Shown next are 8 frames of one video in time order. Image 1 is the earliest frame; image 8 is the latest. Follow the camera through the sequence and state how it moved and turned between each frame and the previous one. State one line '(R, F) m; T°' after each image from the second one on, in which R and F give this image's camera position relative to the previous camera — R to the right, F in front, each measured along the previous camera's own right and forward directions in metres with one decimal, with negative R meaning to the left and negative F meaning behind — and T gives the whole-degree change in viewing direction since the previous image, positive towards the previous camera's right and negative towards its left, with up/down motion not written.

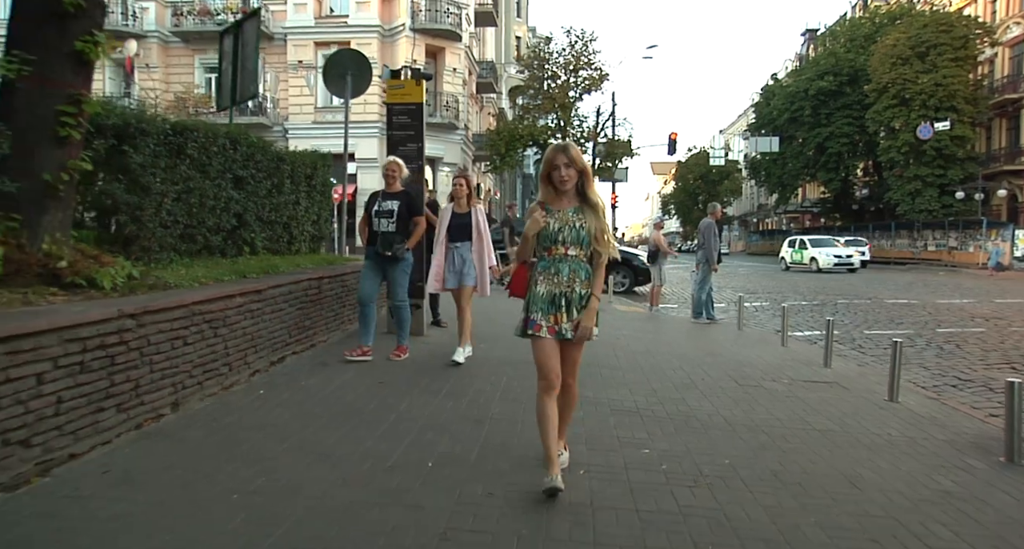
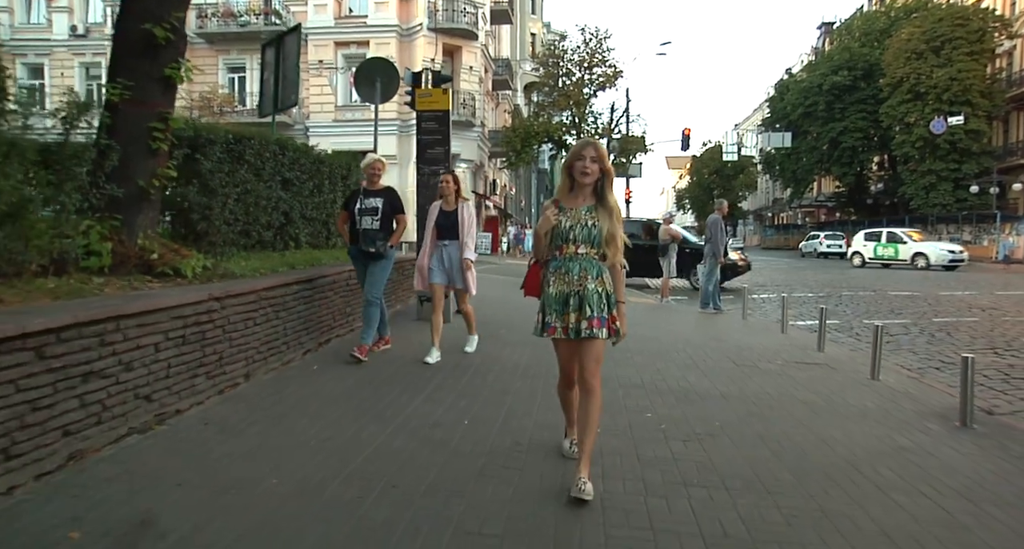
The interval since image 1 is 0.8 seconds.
(-0.1, -0.7) m; -1°
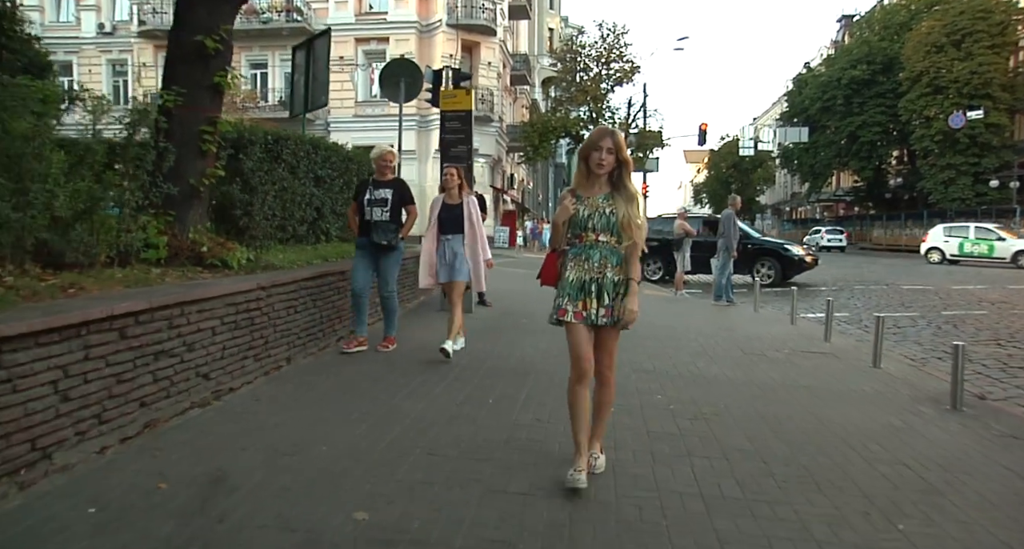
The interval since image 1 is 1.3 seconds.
(0.0, -0.4) m; -1°
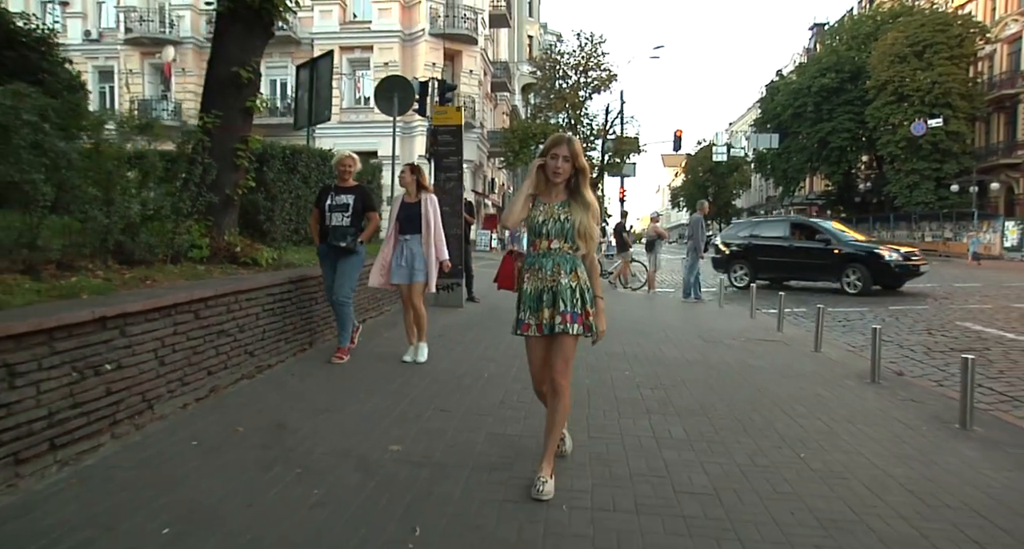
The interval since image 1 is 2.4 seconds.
(-0.1, -1.0) m; +2°
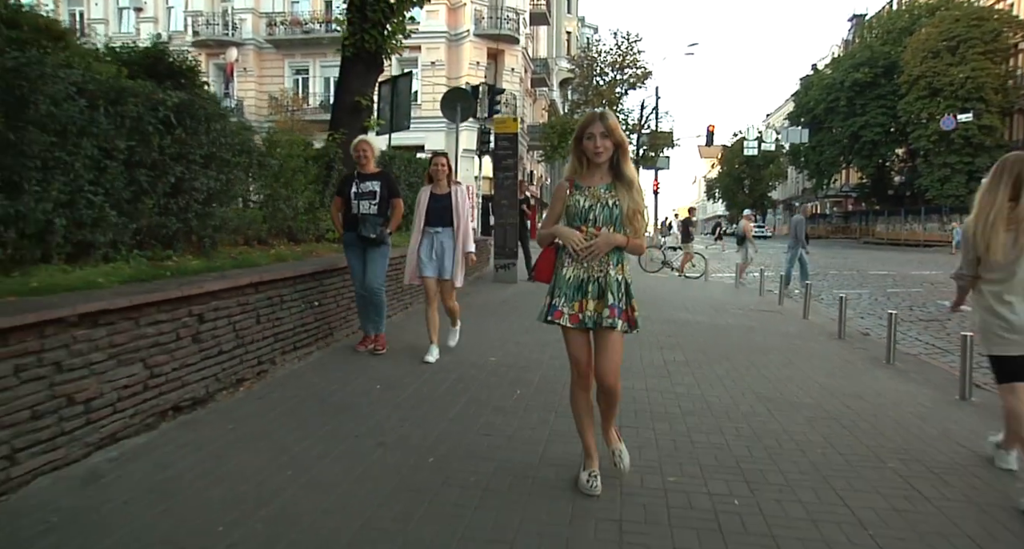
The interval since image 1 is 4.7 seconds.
(-0.2, -2.1) m; -3°
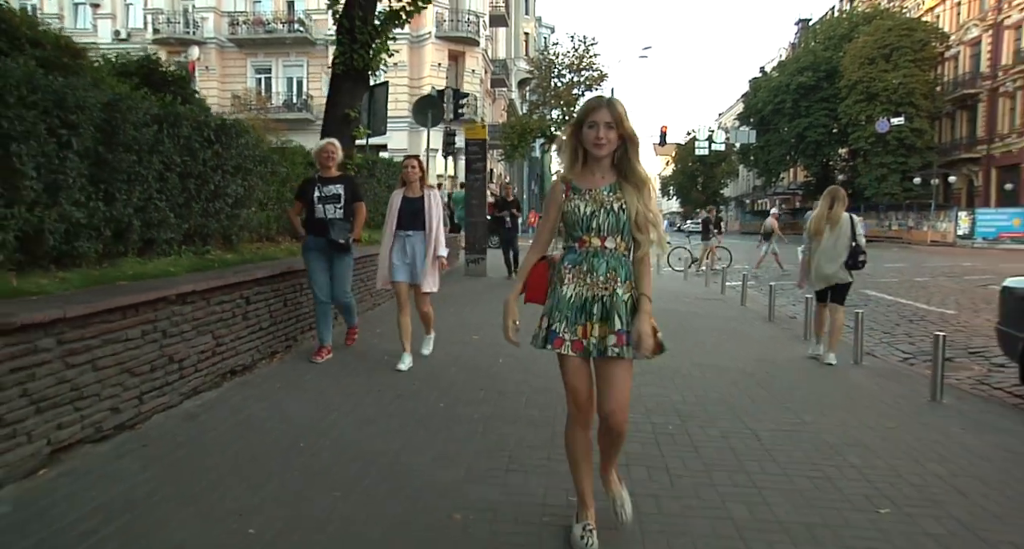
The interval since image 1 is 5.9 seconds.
(-0.2, -1.1) m; +4°
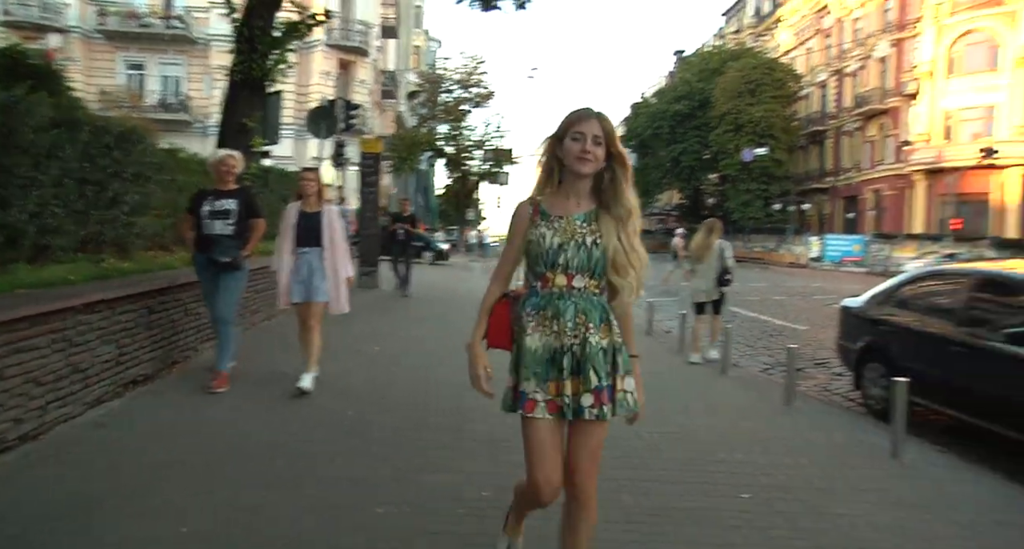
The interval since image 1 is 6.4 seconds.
(-0.2, -0.4) m; +10°
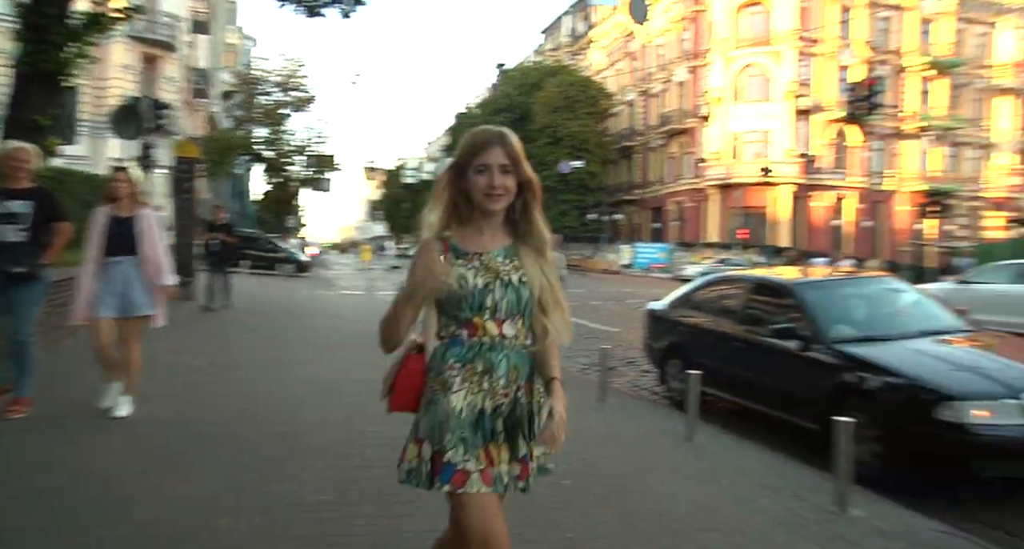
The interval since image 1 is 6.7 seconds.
(-0.2, -0.7) m; +16°
